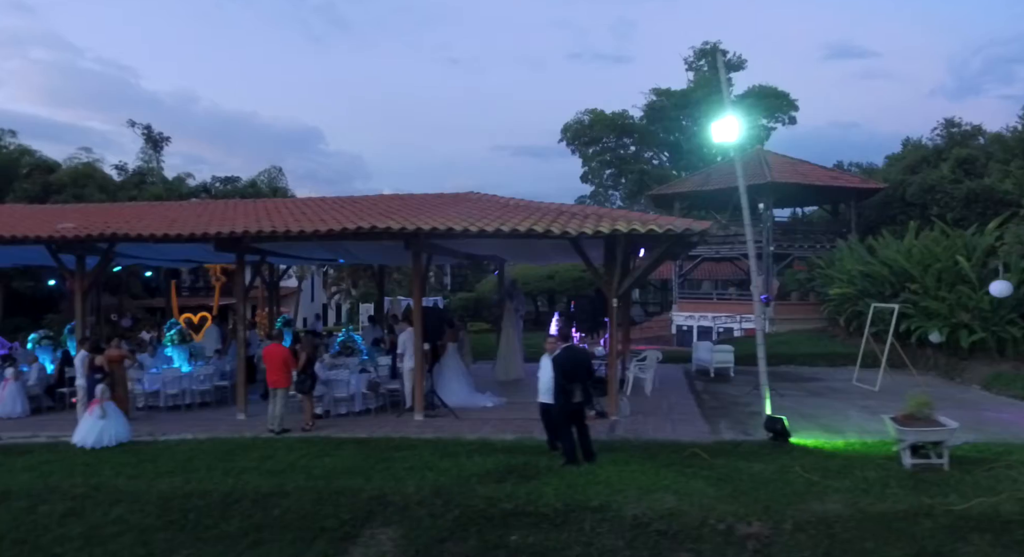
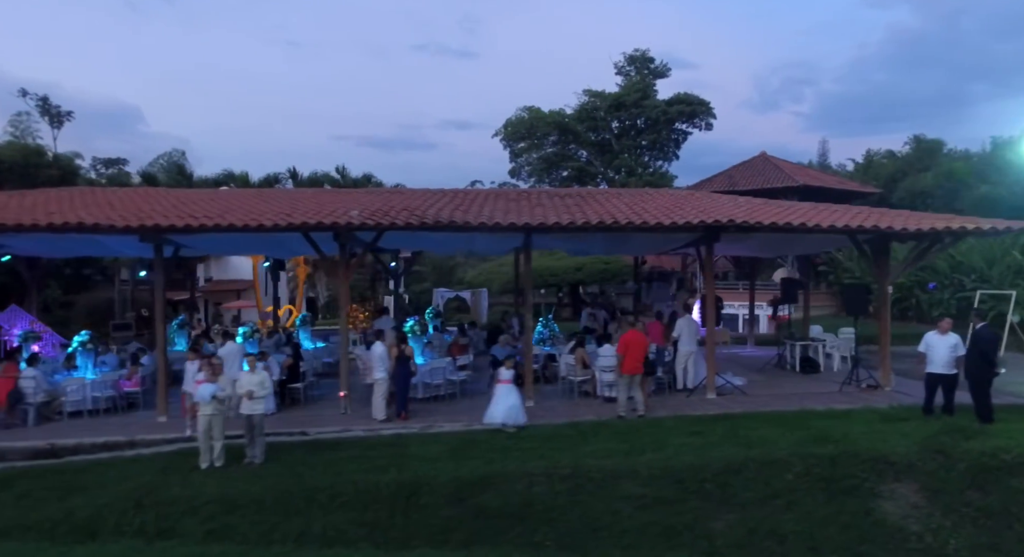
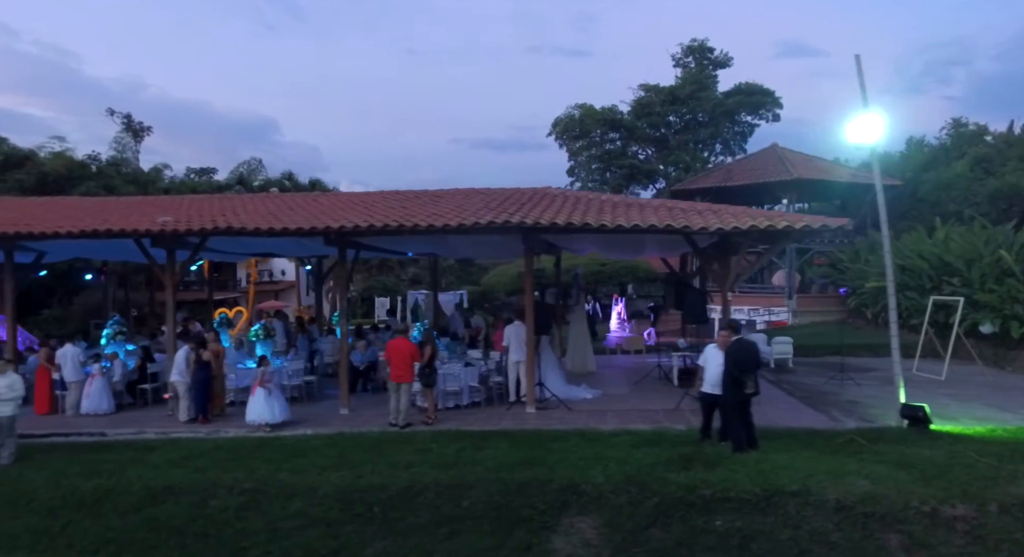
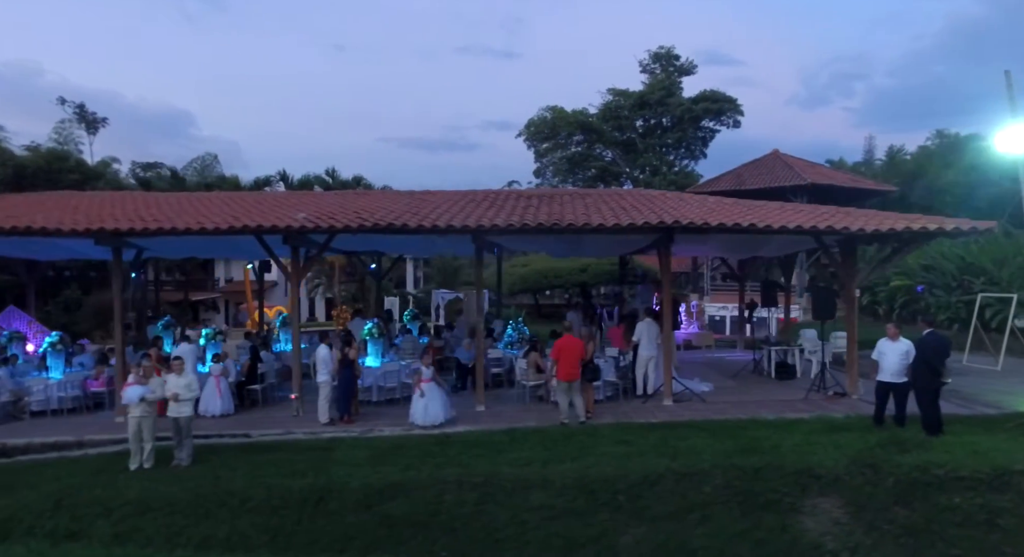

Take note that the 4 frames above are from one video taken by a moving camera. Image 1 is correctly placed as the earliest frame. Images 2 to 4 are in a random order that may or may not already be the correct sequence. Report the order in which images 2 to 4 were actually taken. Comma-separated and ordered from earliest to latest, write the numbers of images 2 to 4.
3, 4, 2
